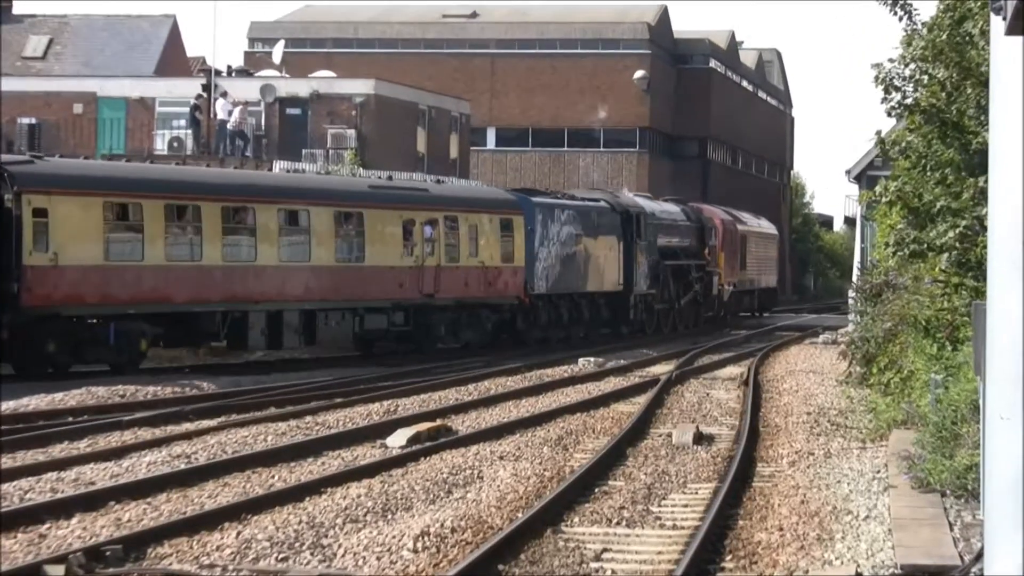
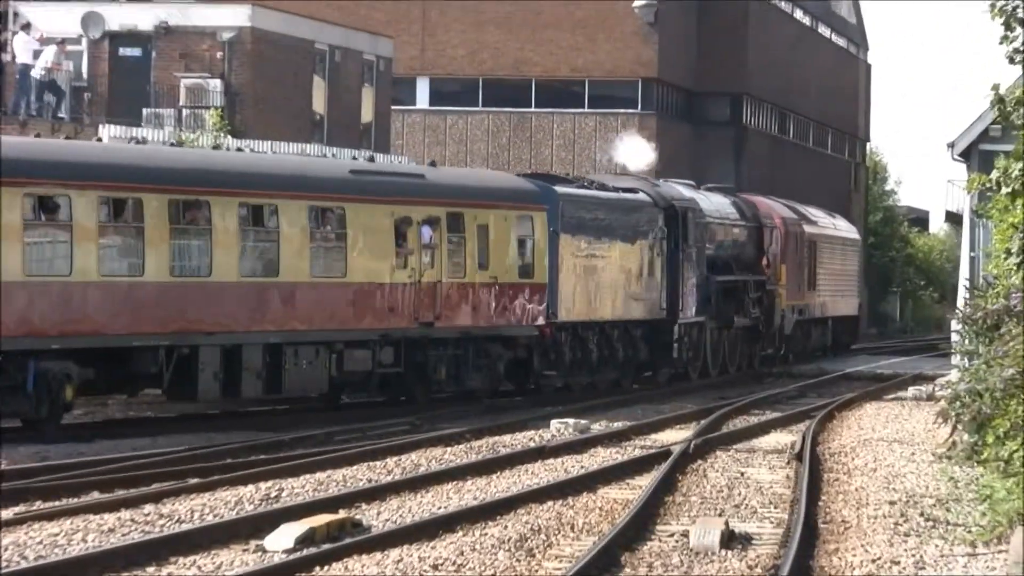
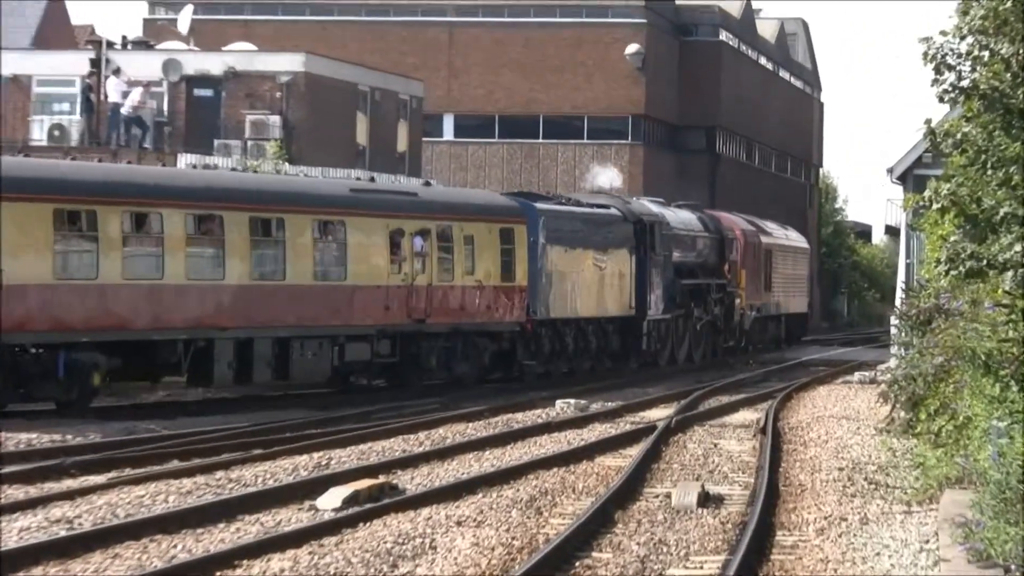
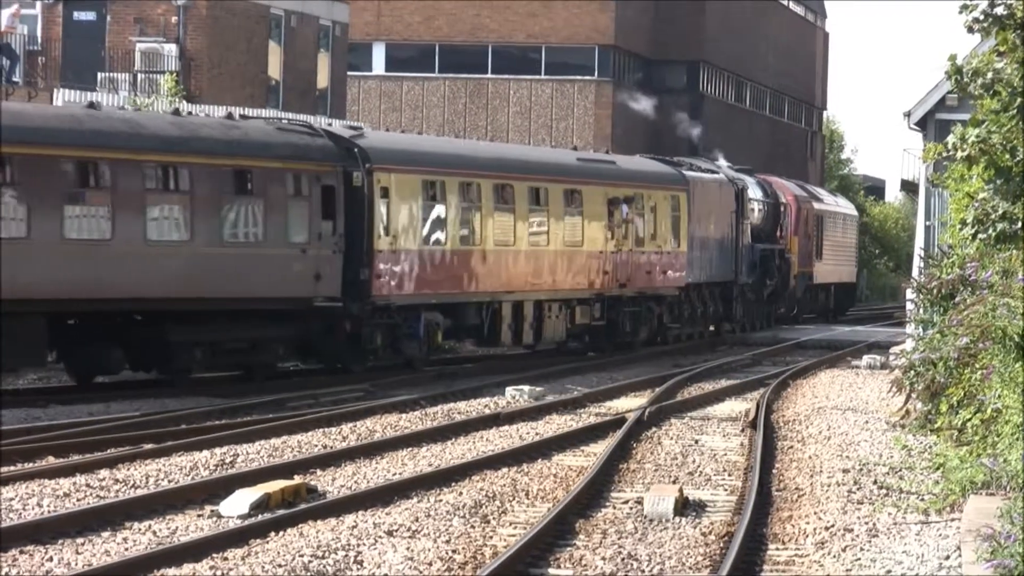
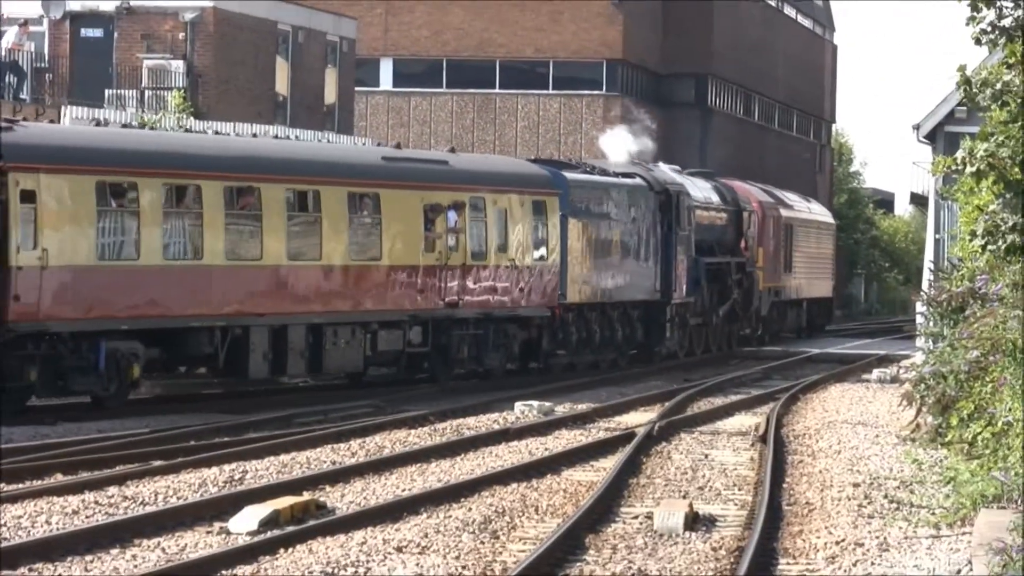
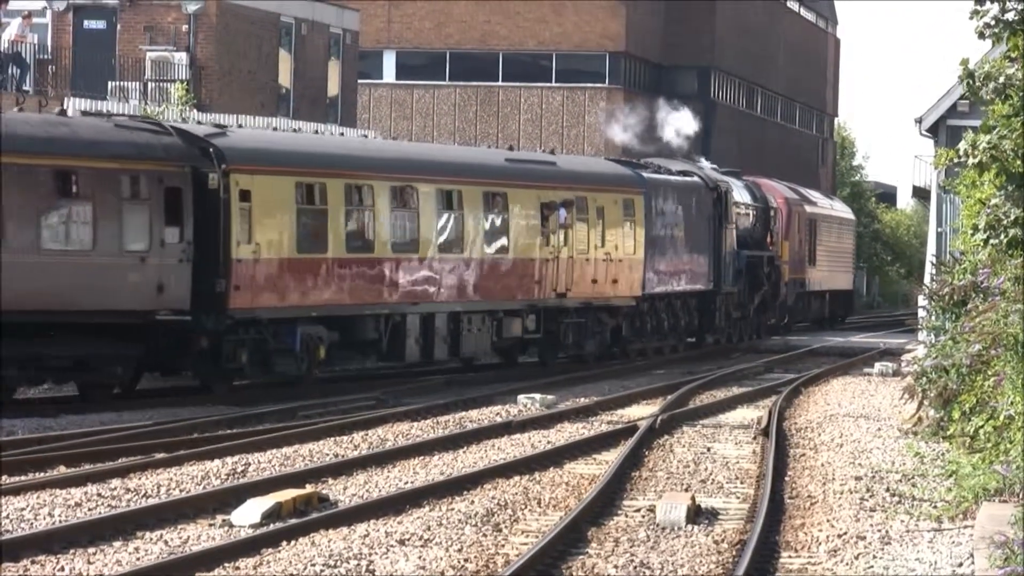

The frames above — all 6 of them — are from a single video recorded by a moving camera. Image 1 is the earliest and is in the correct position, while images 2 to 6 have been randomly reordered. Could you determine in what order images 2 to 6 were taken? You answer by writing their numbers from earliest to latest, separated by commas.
3, 2, 5, 6, 4
